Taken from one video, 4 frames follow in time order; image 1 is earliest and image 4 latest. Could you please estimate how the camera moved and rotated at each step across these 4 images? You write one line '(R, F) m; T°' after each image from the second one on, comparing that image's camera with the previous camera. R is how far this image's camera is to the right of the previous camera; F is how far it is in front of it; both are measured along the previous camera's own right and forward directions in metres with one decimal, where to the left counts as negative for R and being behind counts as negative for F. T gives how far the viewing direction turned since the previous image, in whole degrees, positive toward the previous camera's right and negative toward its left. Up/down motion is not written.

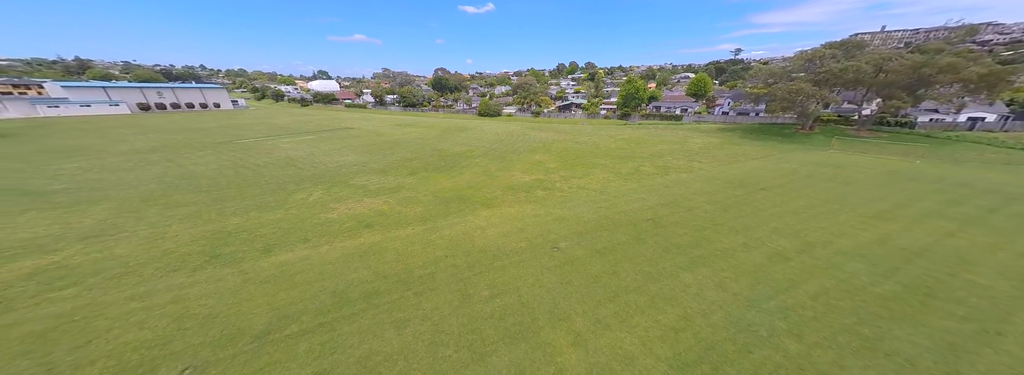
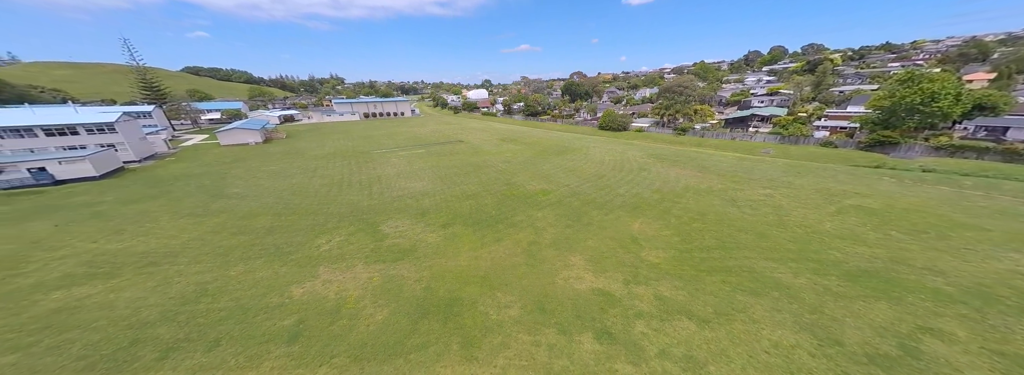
(+2.2, +6.3) m; -29°
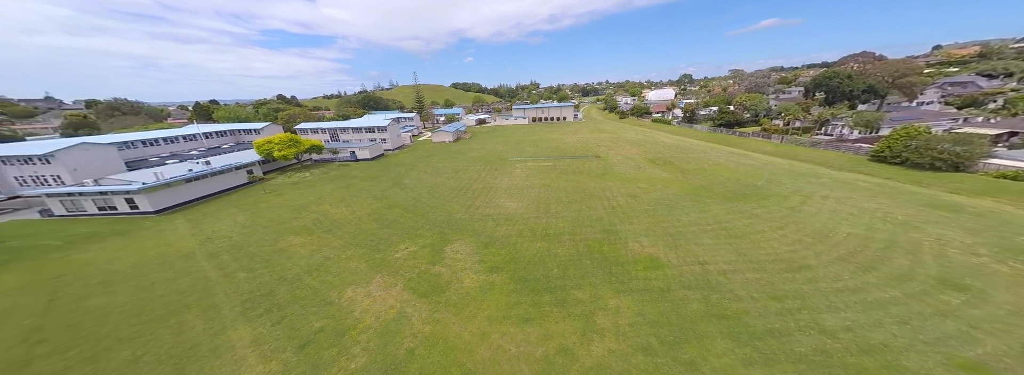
(+3.2, +4.0) m; -37°
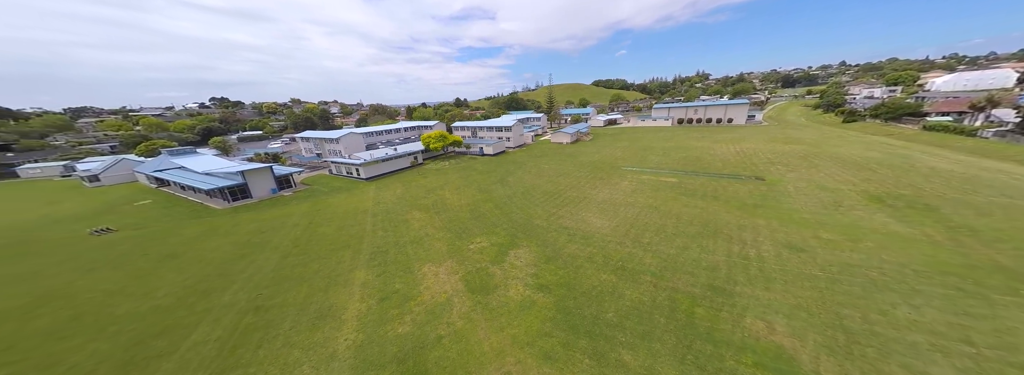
(+2.4, +1.3) m; -29°
